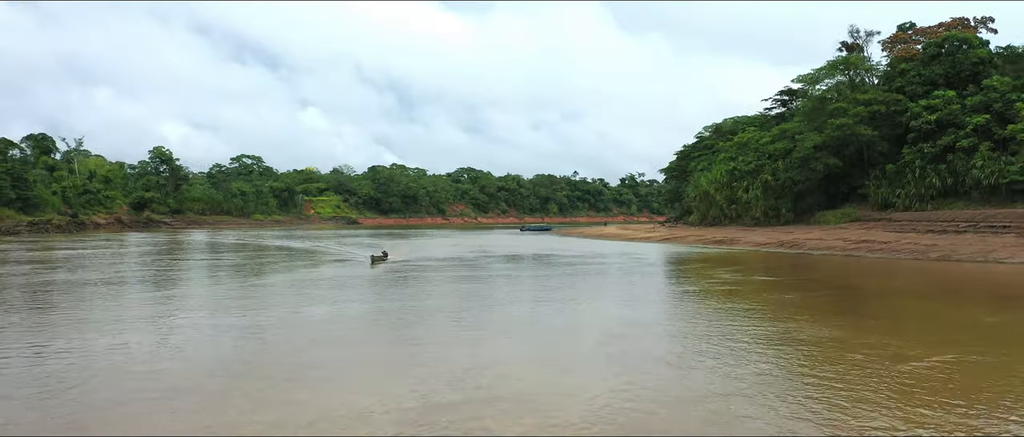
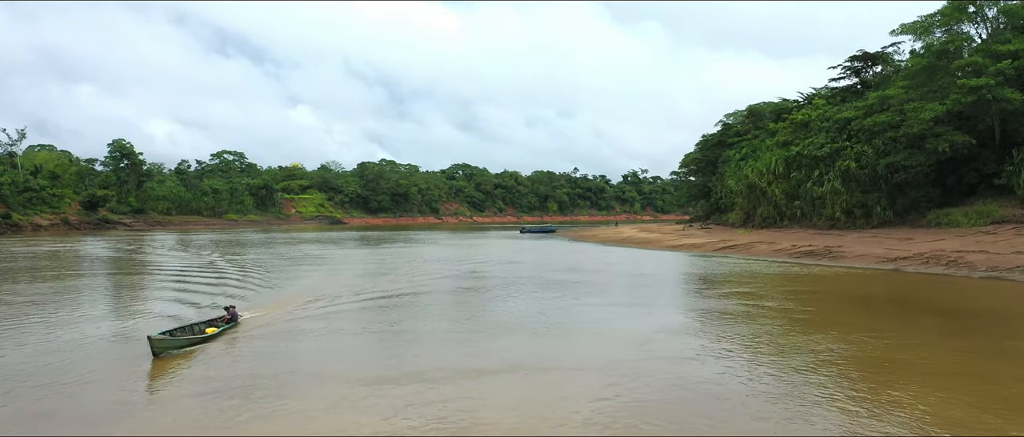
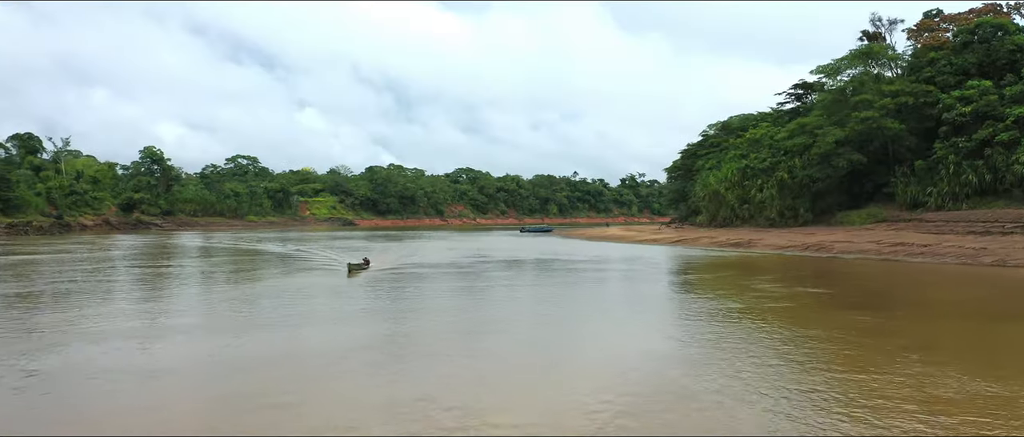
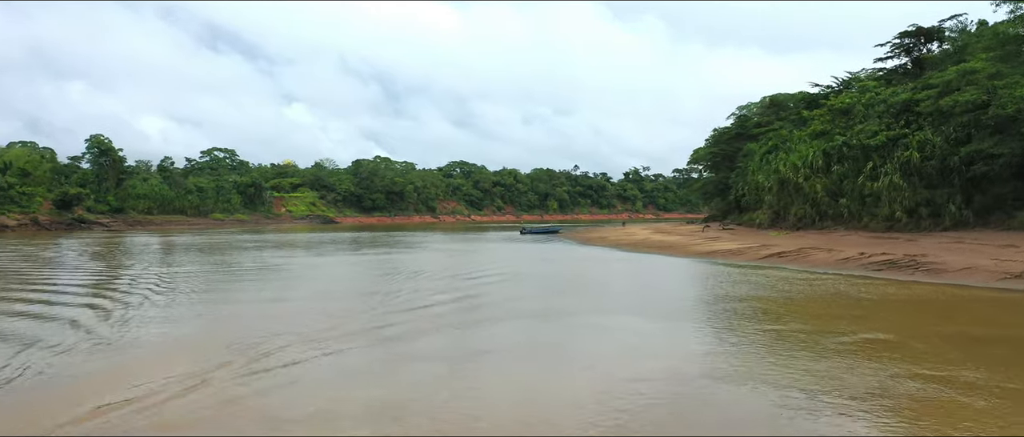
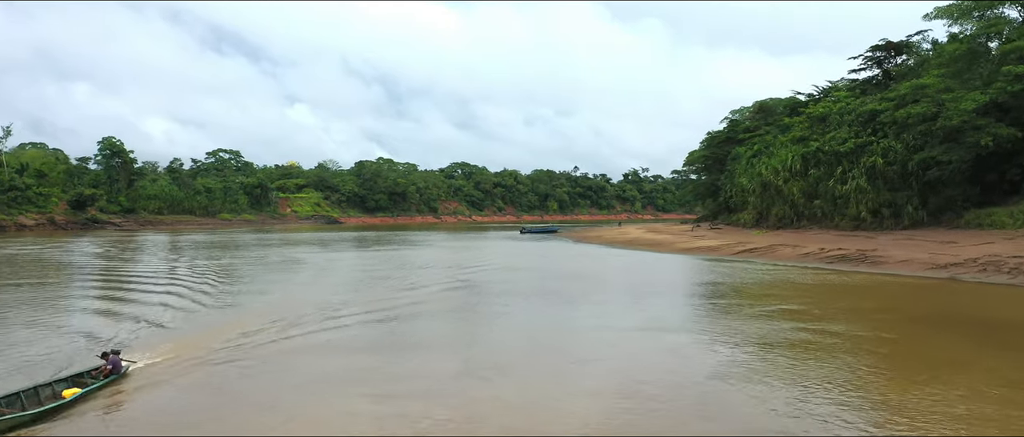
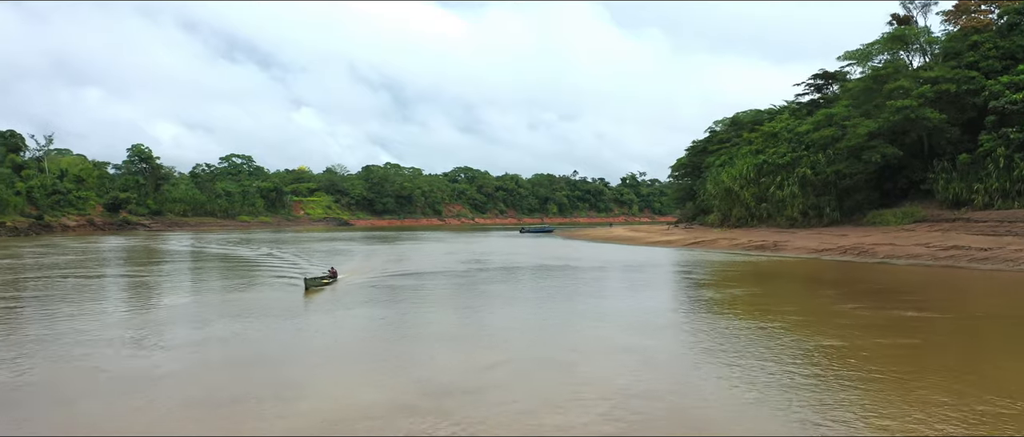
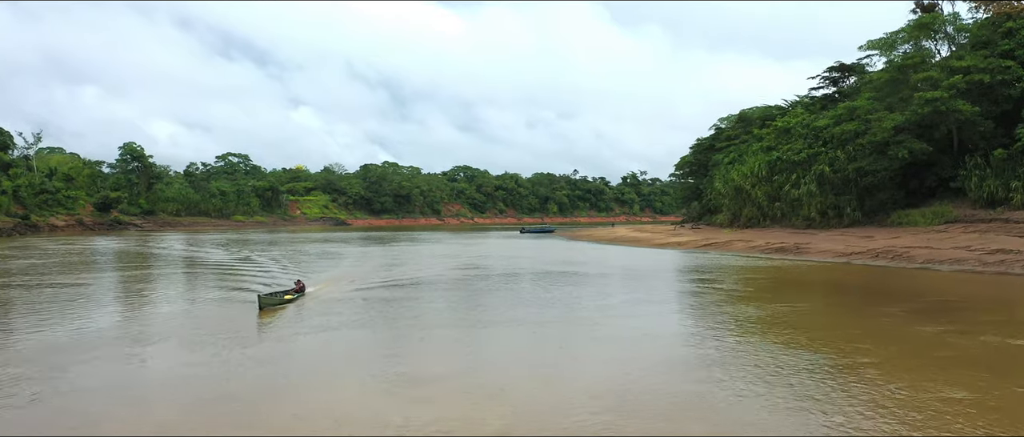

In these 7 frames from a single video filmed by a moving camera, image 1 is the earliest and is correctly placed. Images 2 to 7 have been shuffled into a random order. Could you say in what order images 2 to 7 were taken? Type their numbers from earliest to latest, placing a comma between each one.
3, 6, 7, 2, 5, 4
